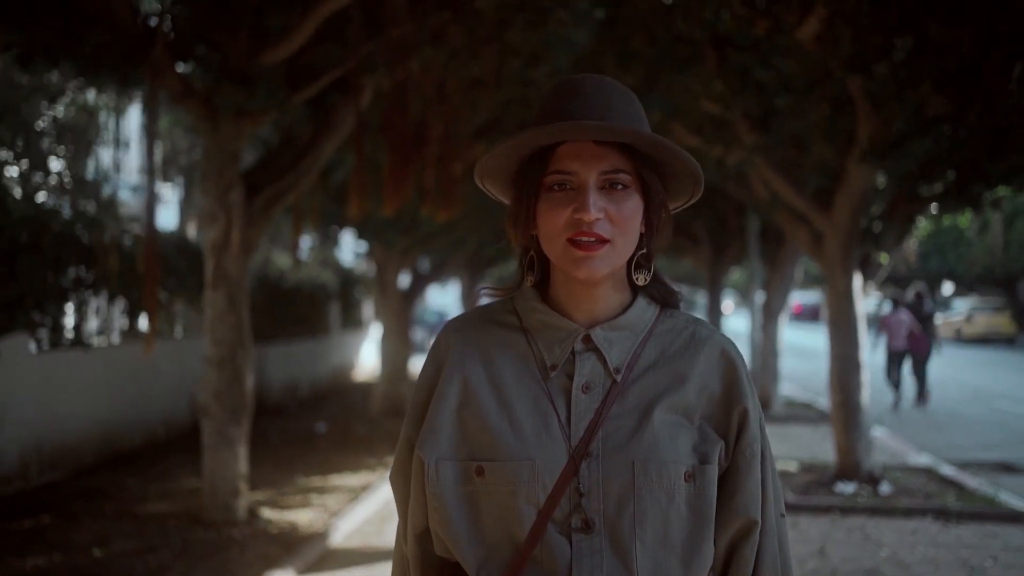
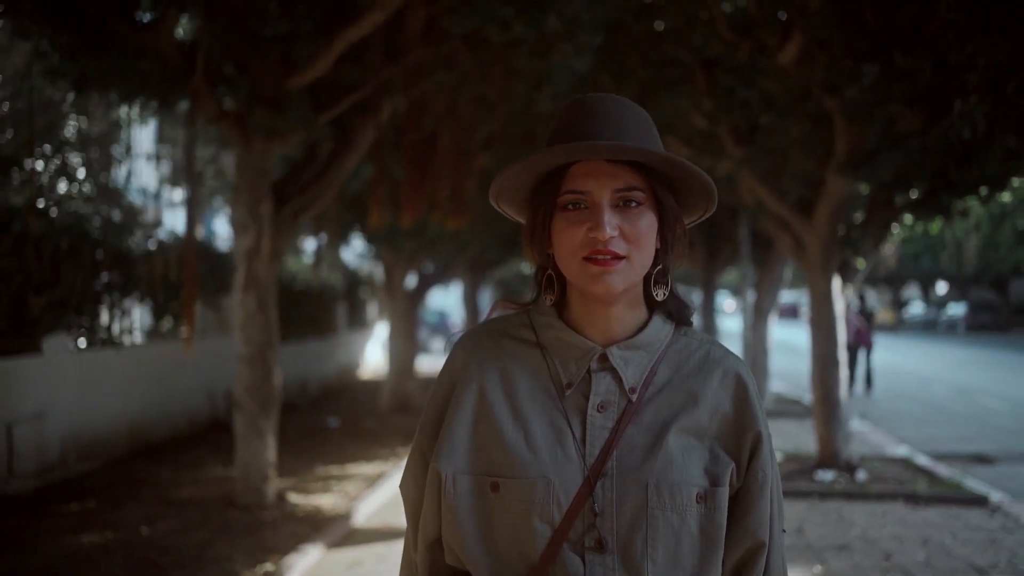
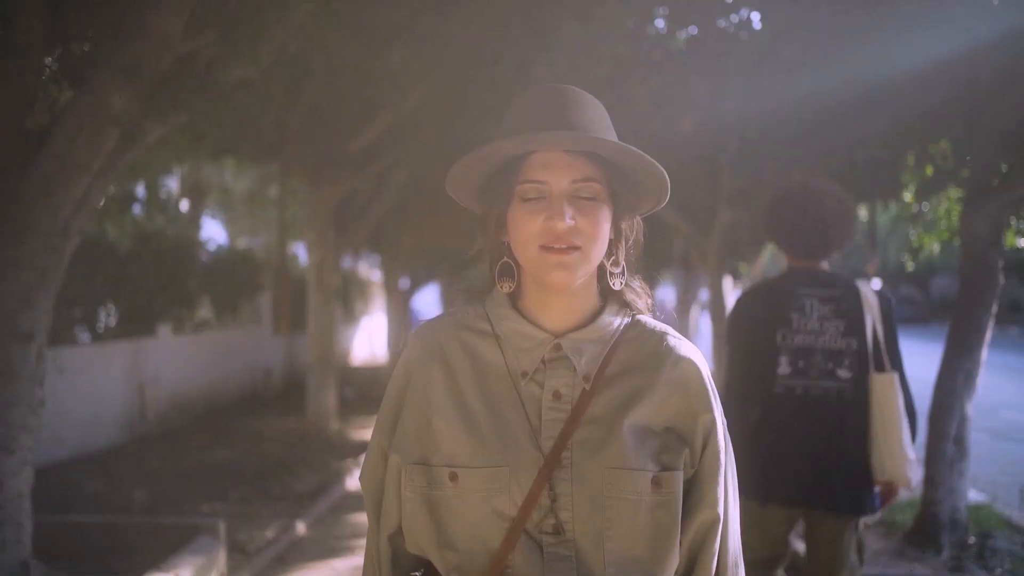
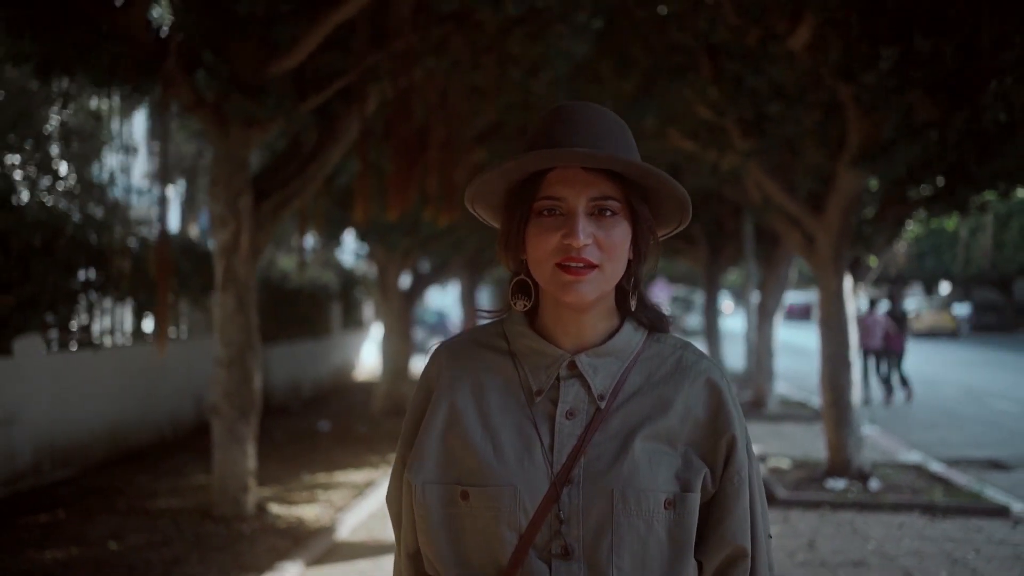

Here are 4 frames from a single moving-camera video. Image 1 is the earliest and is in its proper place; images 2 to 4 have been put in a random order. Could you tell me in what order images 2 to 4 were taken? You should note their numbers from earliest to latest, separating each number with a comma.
4, 2, 3
